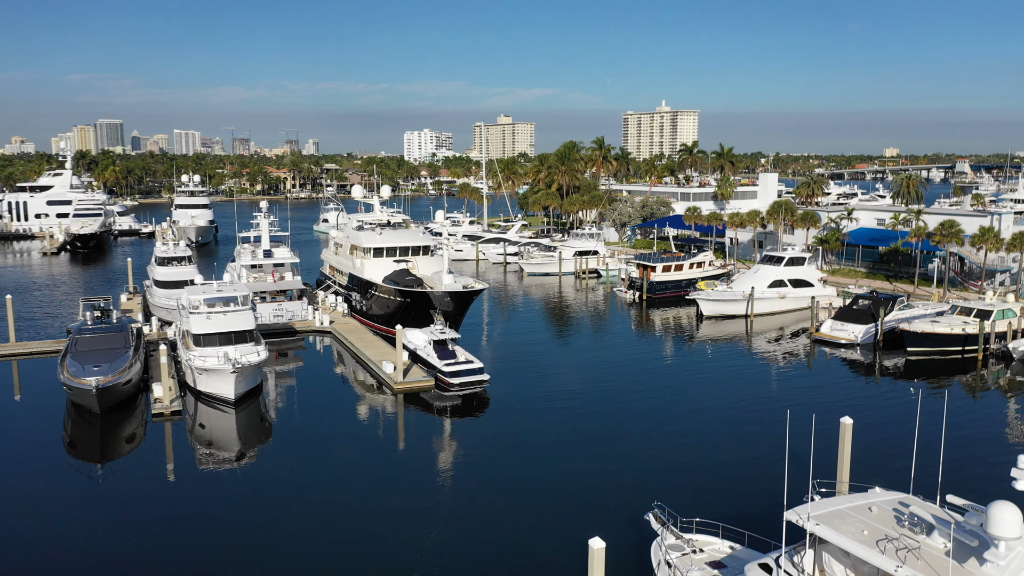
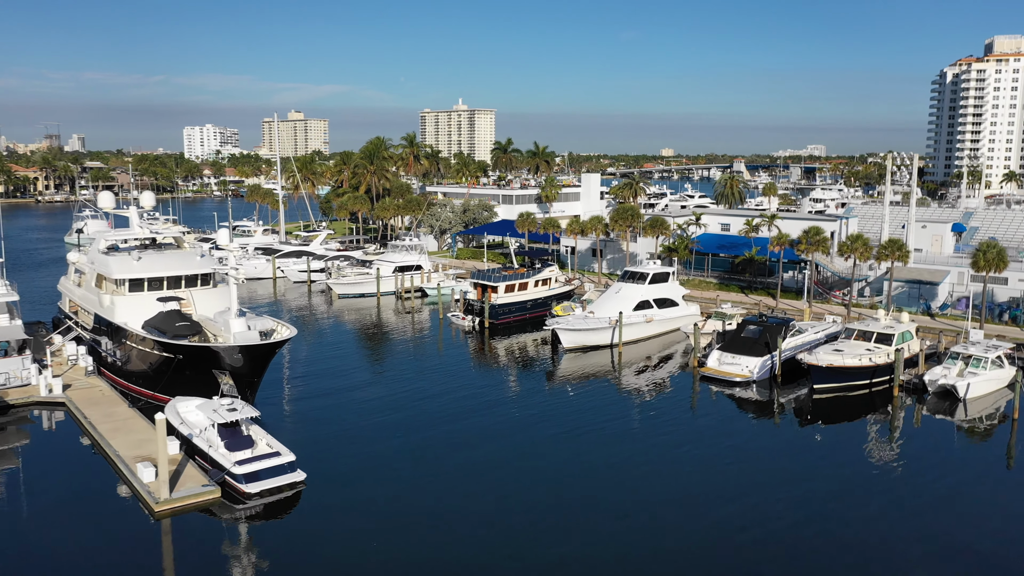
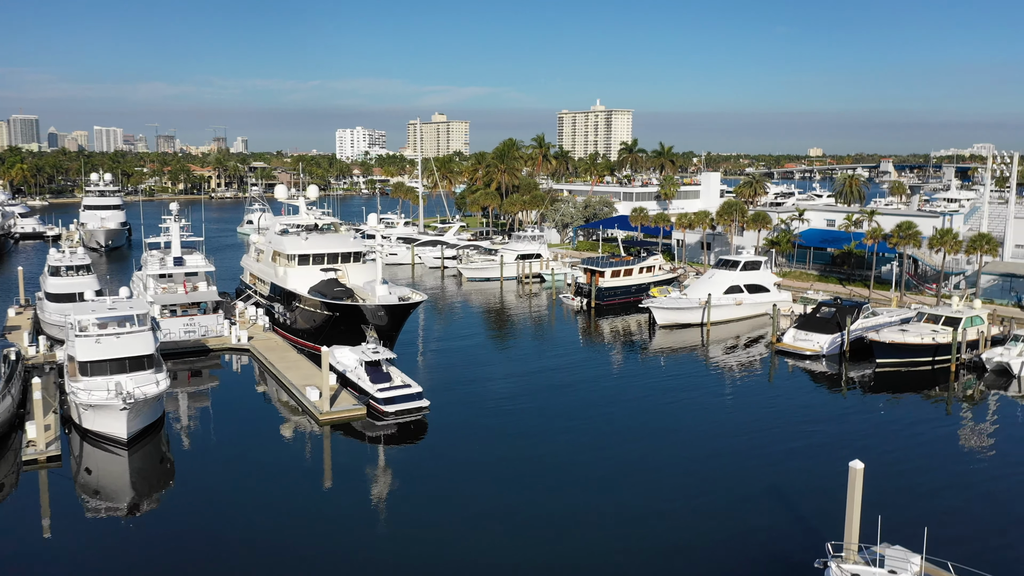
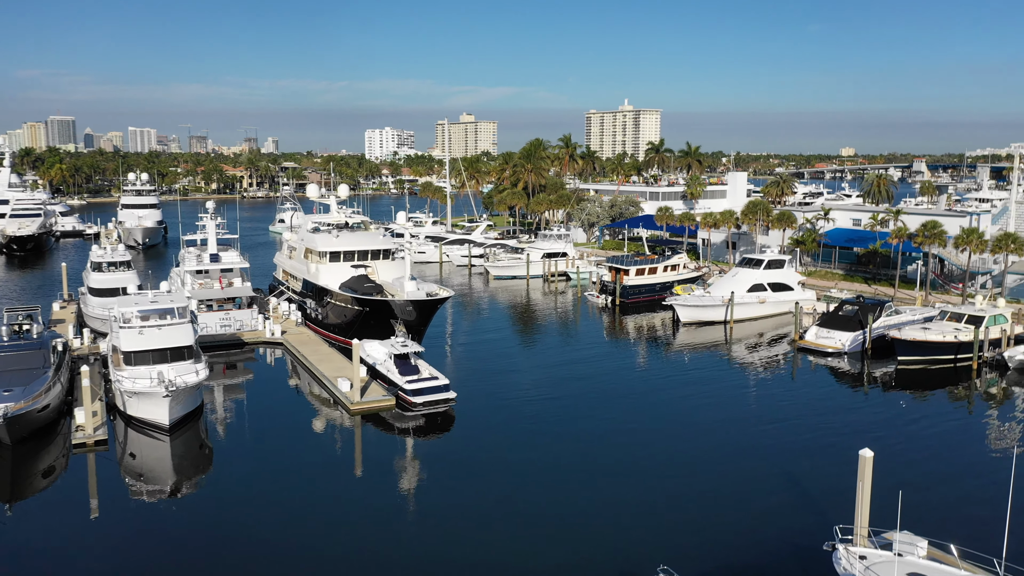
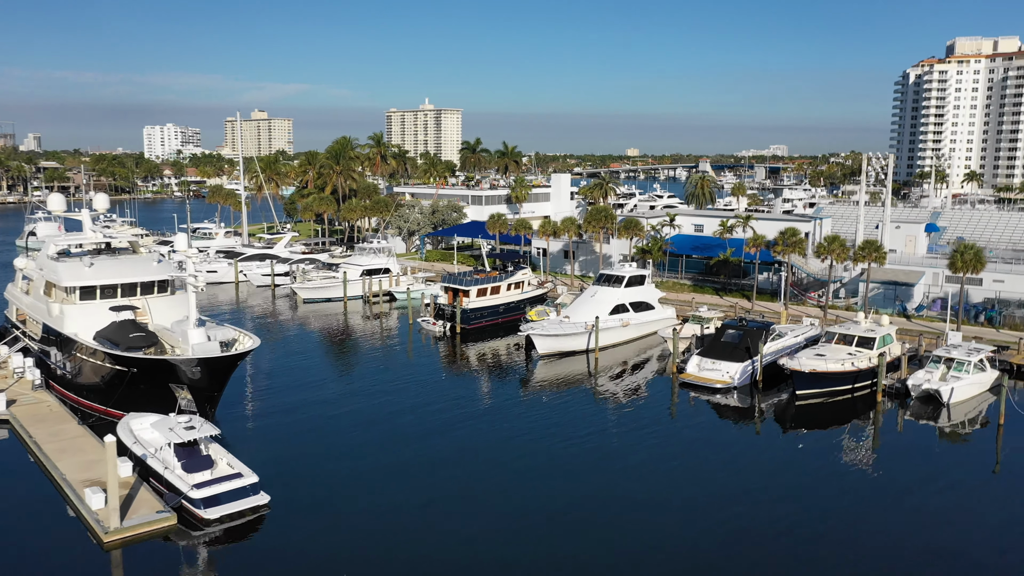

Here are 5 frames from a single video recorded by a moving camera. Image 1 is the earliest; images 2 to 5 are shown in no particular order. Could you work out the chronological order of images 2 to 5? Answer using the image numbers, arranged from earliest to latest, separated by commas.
4, 3, 2, 5
